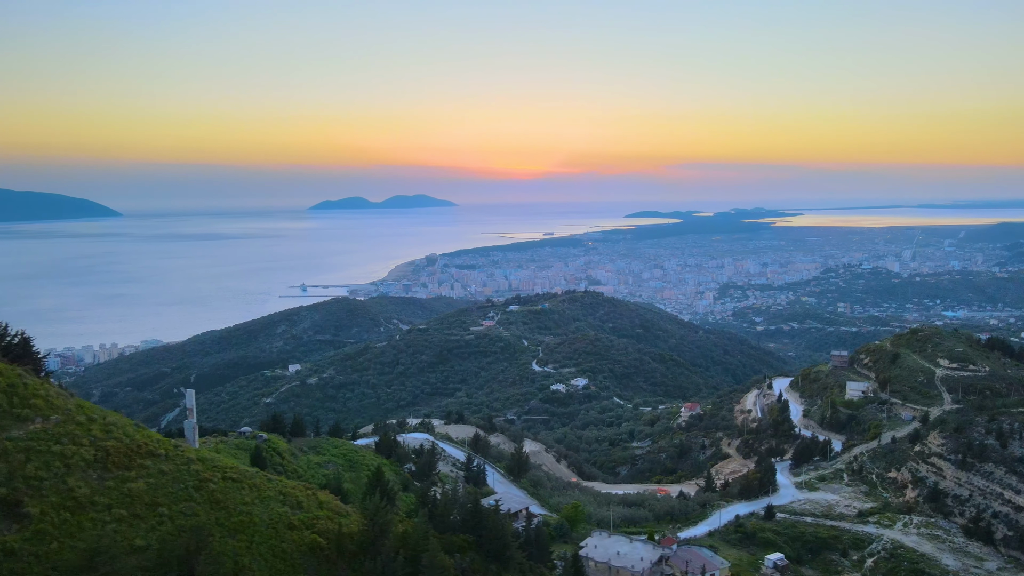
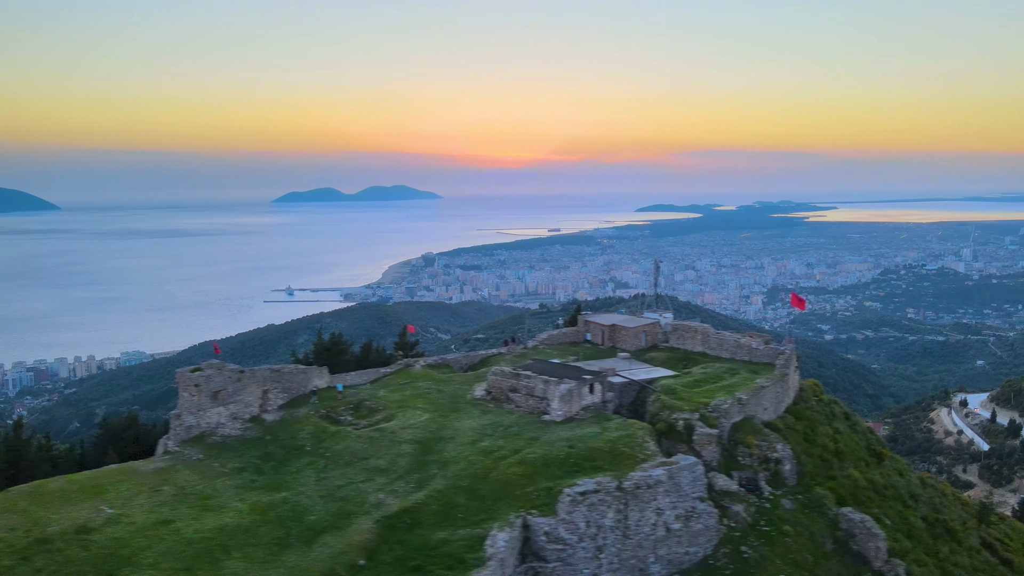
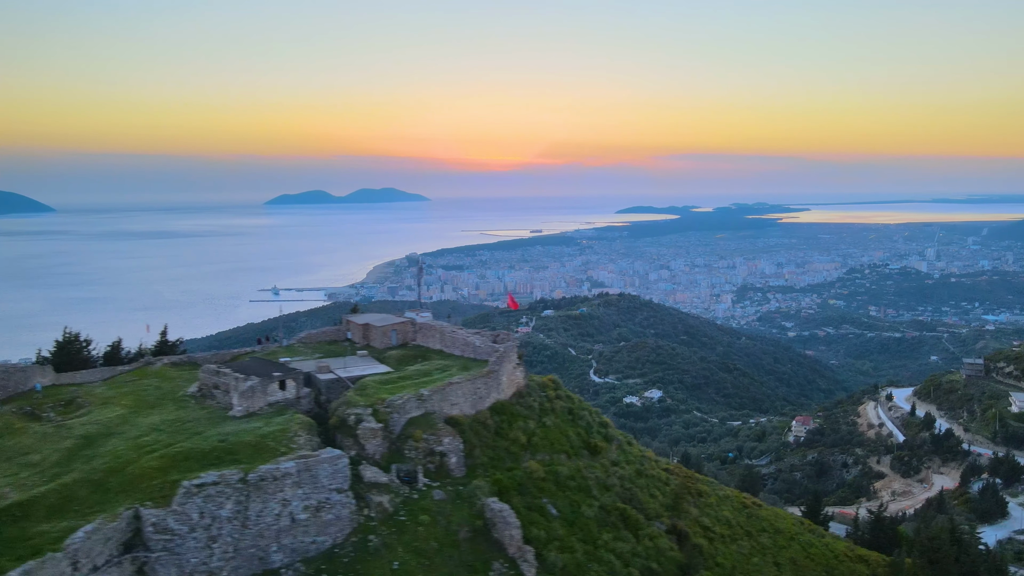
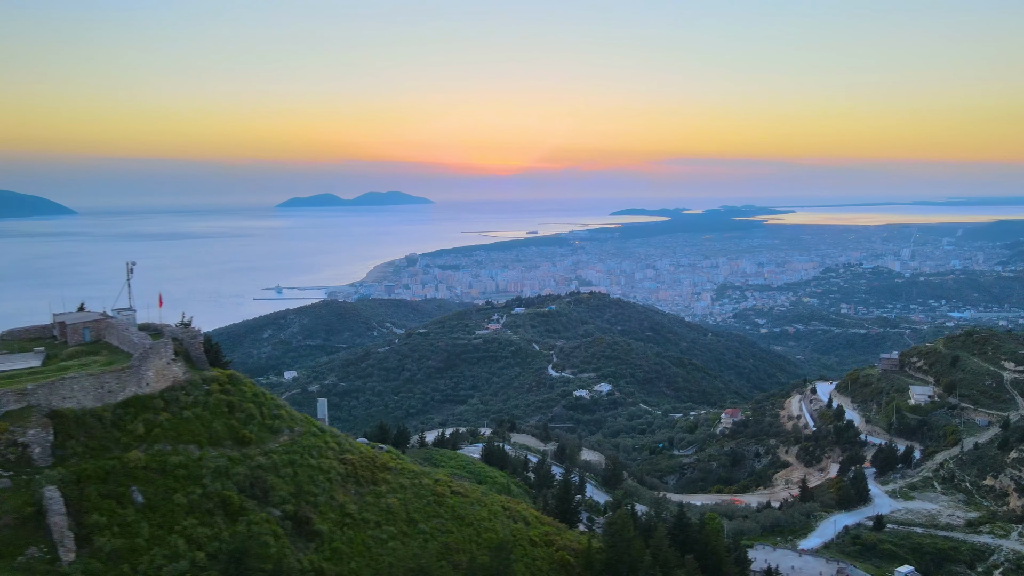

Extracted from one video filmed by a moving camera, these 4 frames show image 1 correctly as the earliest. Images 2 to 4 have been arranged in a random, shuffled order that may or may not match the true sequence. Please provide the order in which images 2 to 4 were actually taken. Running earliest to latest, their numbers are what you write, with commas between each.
4, 3, 2
